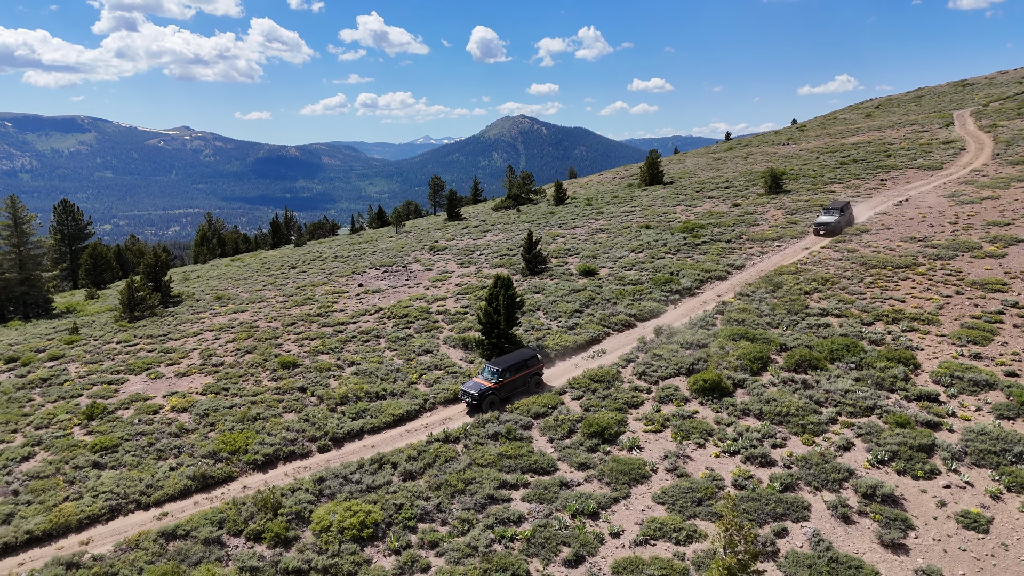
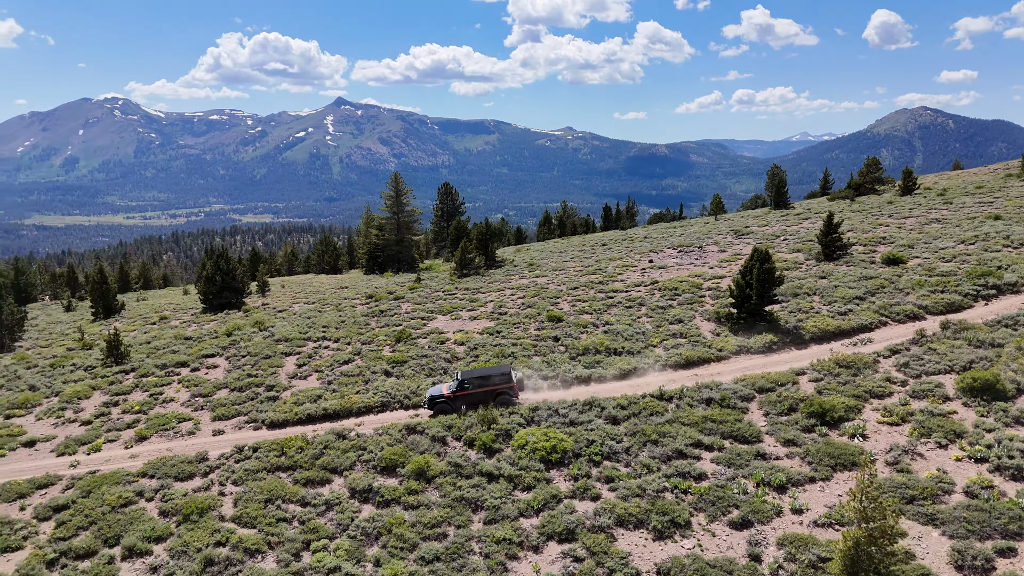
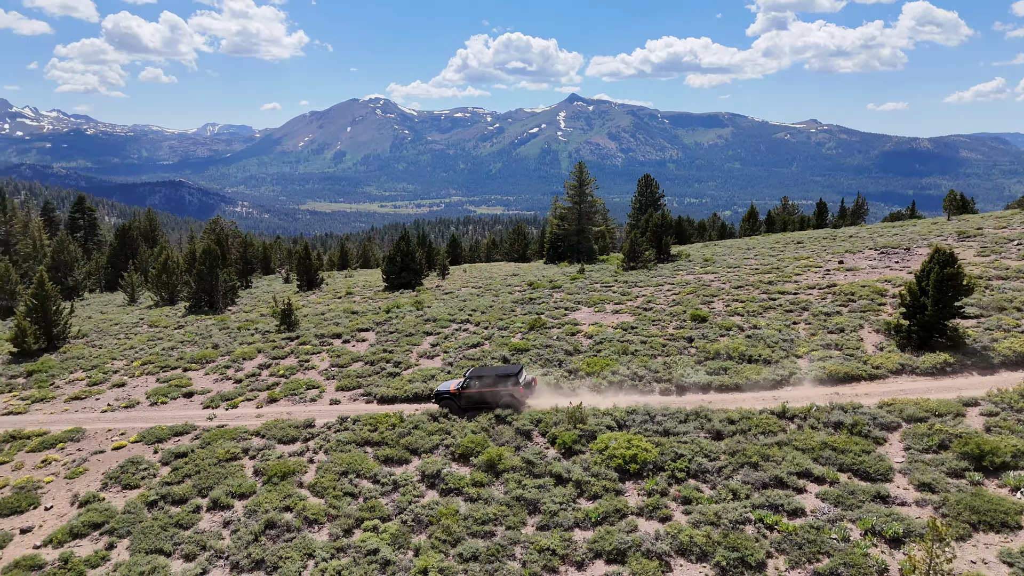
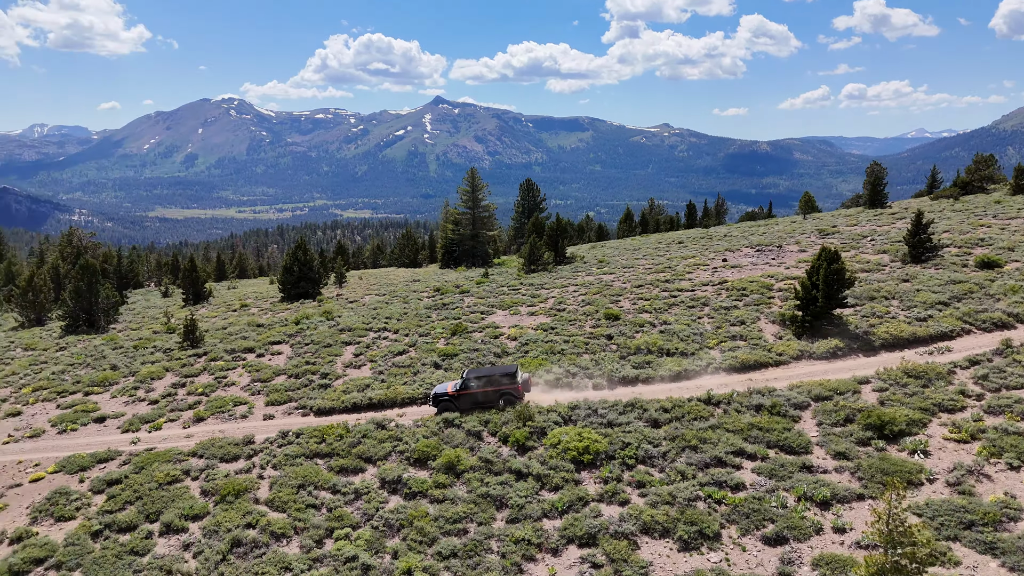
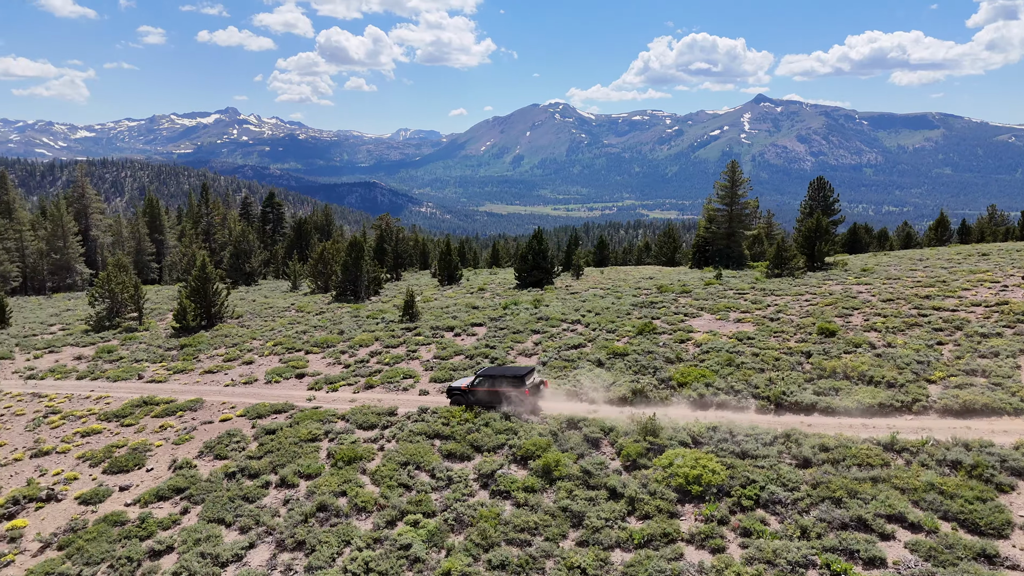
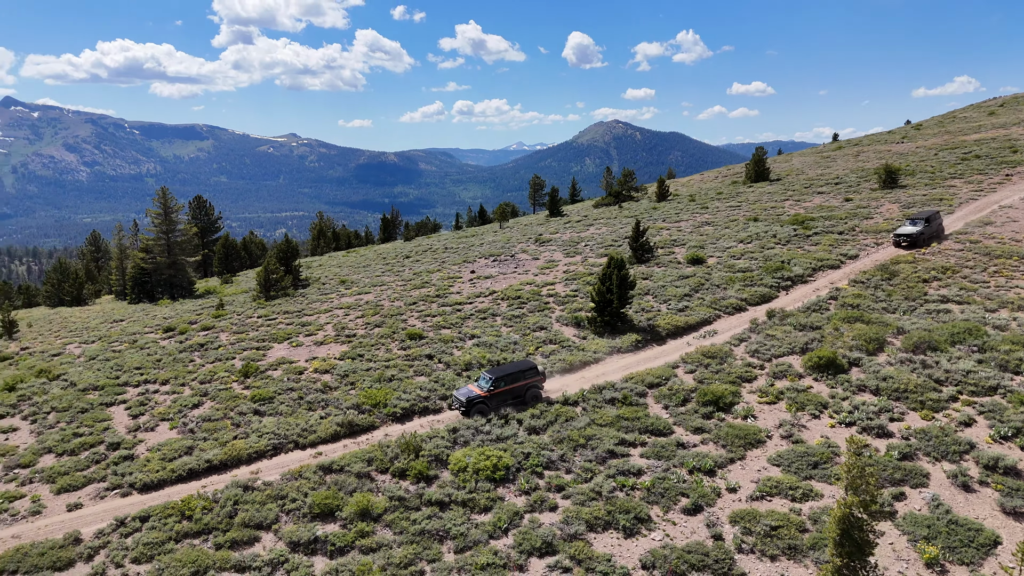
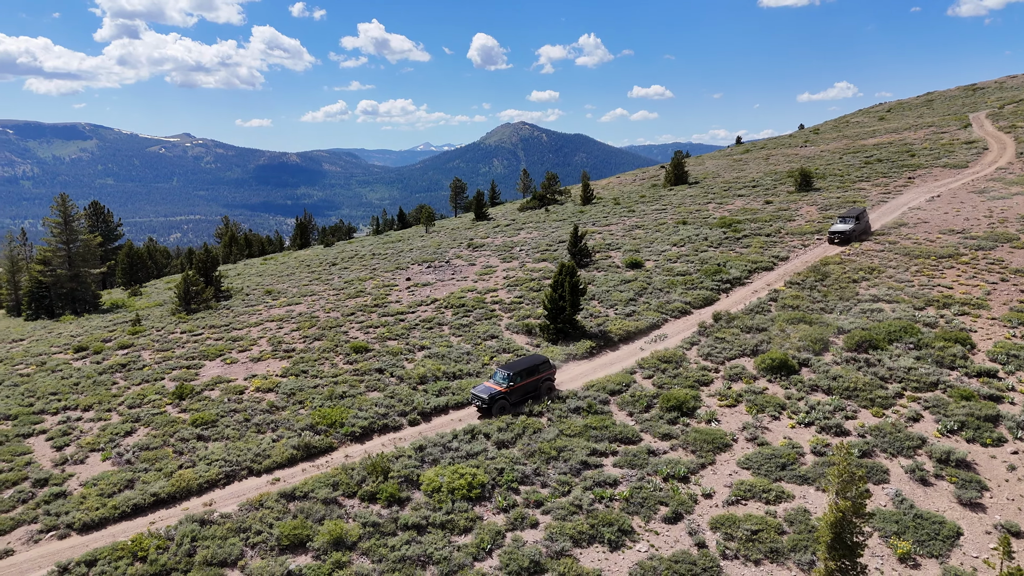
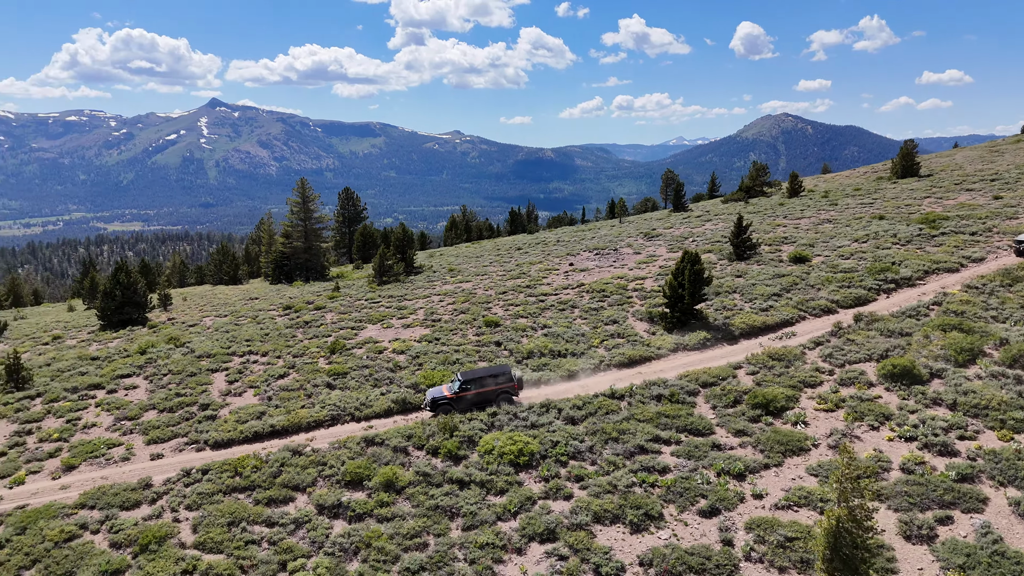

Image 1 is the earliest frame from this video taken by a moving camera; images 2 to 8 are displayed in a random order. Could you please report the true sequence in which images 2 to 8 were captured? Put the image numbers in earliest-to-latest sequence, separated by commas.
7, 6, 8, 2, 4, 3, 5
